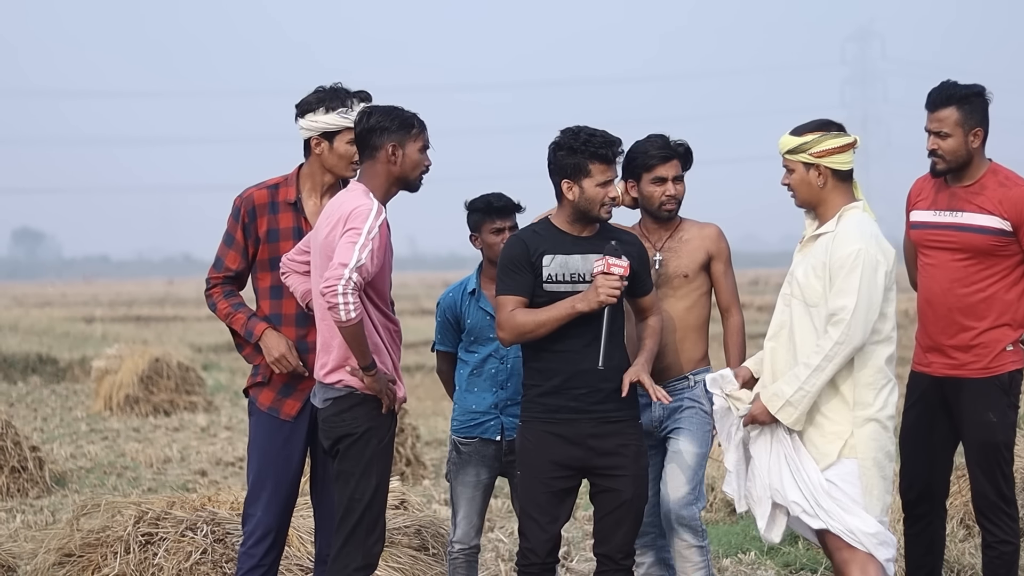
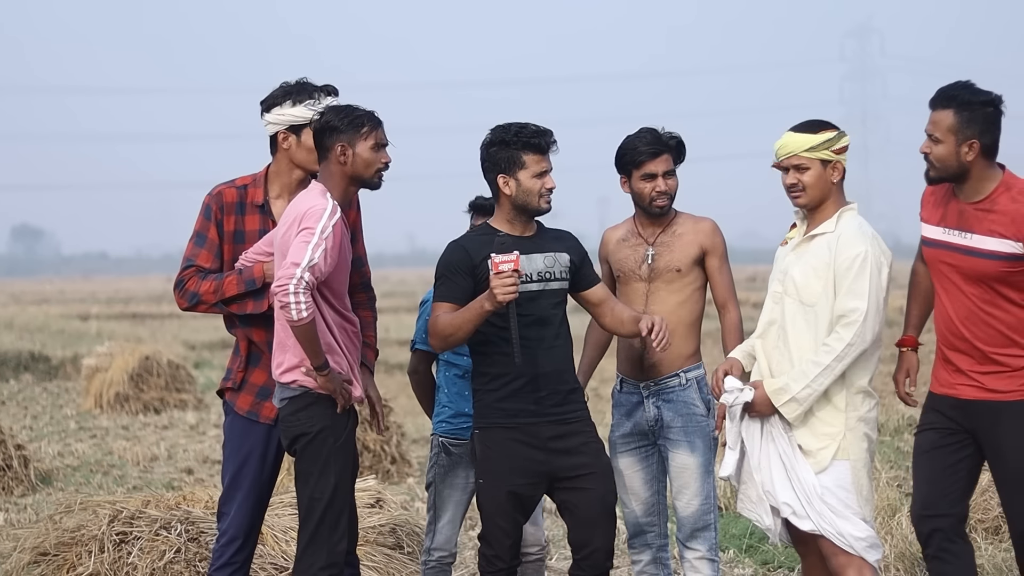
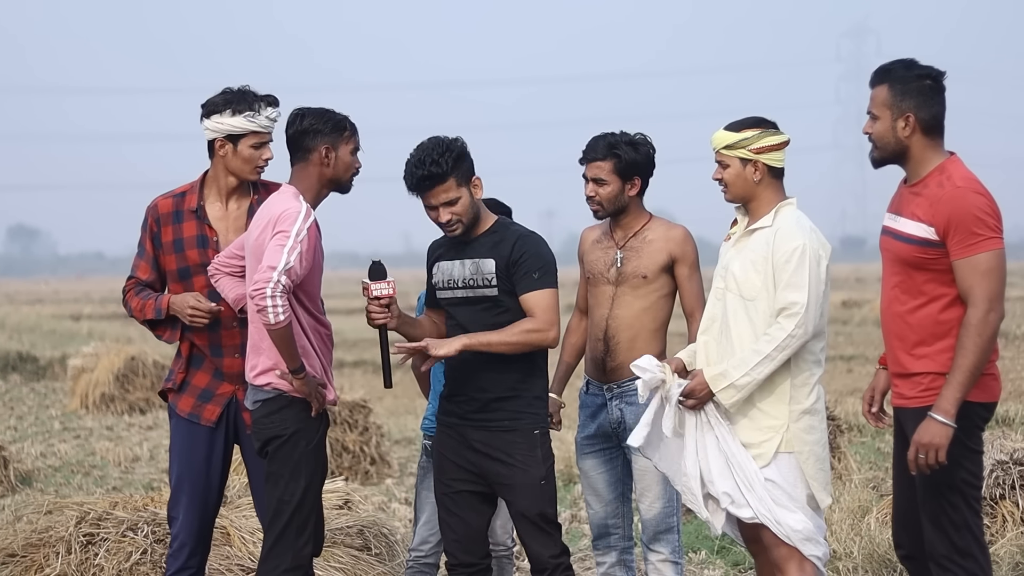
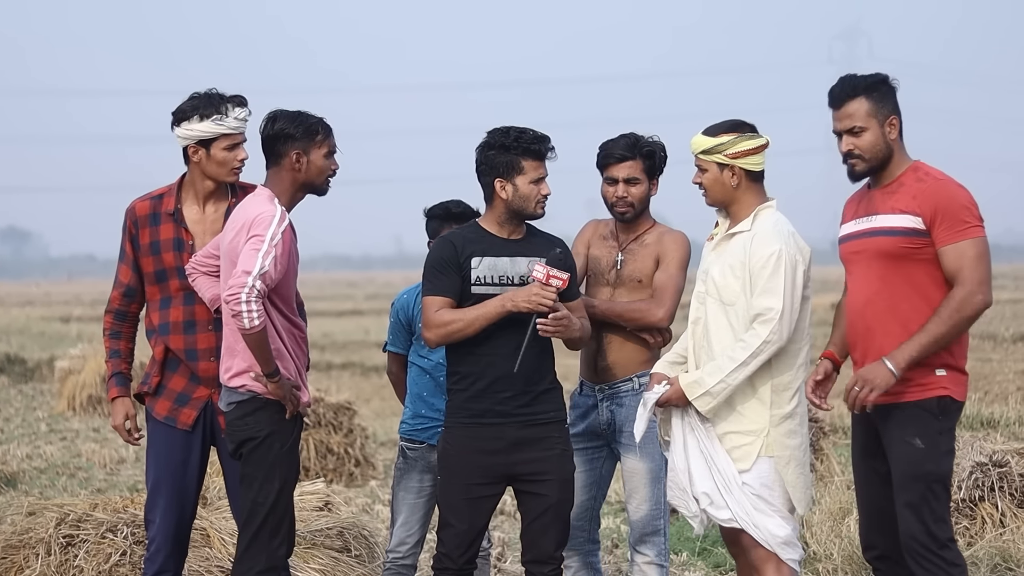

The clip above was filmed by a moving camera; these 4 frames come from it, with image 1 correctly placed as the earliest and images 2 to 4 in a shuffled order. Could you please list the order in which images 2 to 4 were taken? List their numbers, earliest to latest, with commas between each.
2, 3, 4
